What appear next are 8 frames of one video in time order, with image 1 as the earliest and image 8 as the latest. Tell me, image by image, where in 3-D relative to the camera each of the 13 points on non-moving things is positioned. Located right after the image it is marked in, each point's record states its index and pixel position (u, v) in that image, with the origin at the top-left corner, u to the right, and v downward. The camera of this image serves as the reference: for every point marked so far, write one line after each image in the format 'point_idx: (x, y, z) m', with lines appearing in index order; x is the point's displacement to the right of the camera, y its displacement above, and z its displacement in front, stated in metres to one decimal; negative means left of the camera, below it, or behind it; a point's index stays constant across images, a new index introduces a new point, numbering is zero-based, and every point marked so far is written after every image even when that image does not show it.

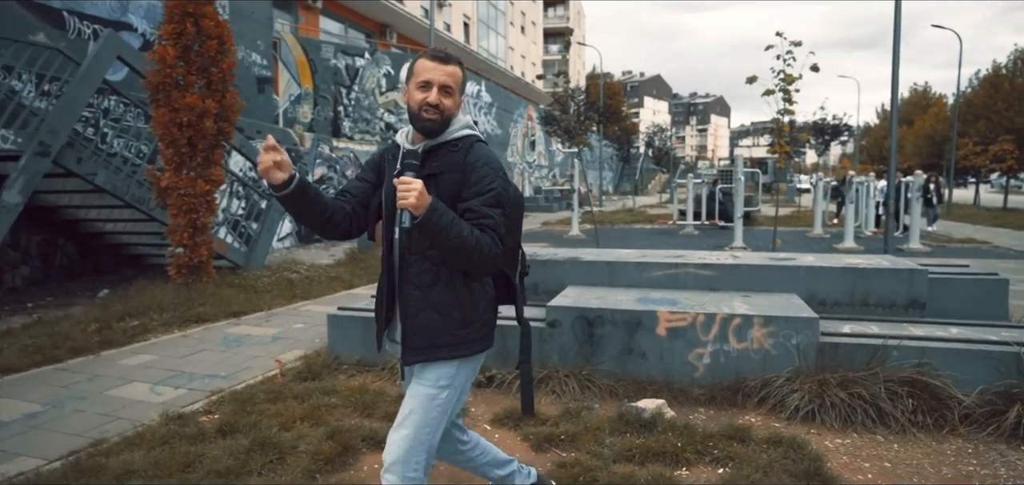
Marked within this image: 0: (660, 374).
0: (+1.1, -1.0, +4.7) m
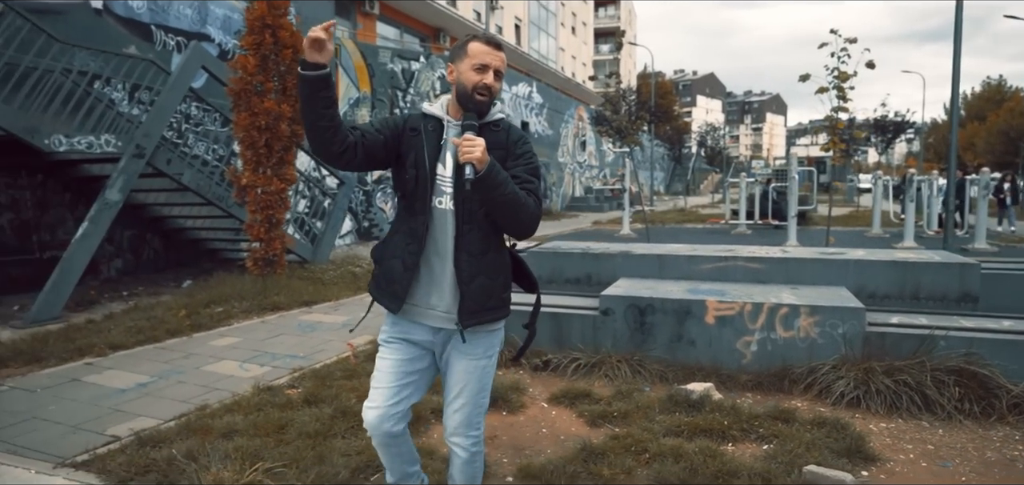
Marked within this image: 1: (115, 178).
0: (+1.5, -0.9, +4.9) m
1: (-4.9, +0.8, +8.0) m
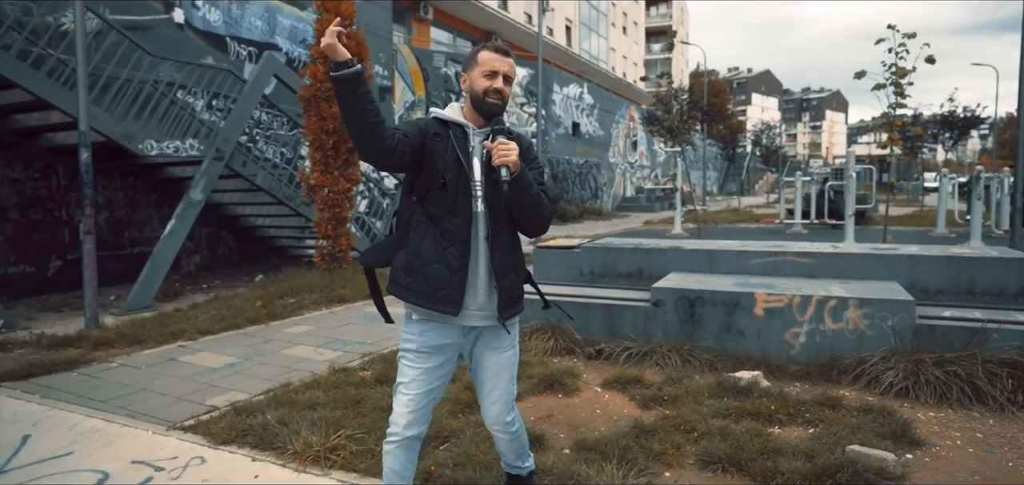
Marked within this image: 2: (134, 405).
0: (+1.9, -0.9, +5.1) m
1: (-4.2, +0.9, +8.7) m
2: (-2.7, -1.2, +4.5) m
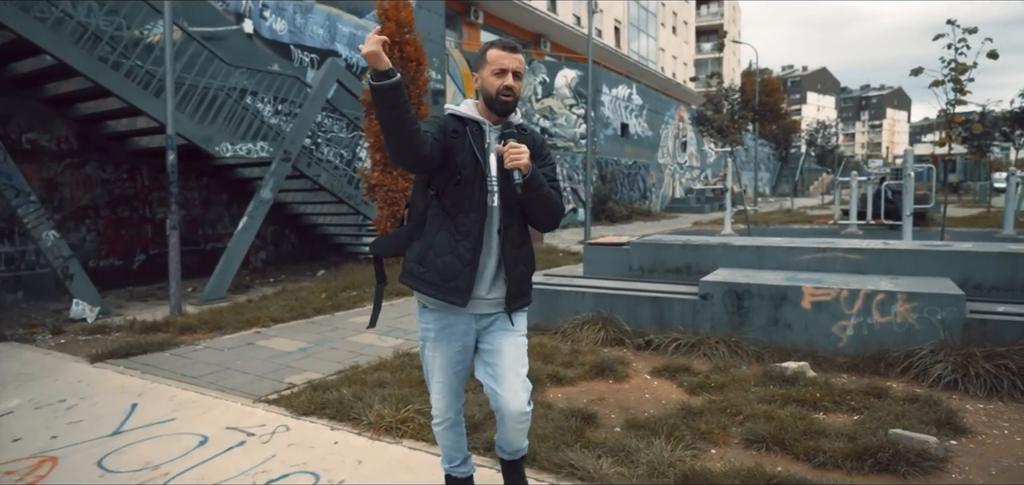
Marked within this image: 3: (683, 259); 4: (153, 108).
0: (+2.4, -0.8, +5.2) m
1: (-3.5, +0.9, +9.3) m
2: (-2.3, -1.1, +5.0) m
3: (+1.8, -0.2, +6.8) m
4: (-4.6, +1.7, +8.3) m
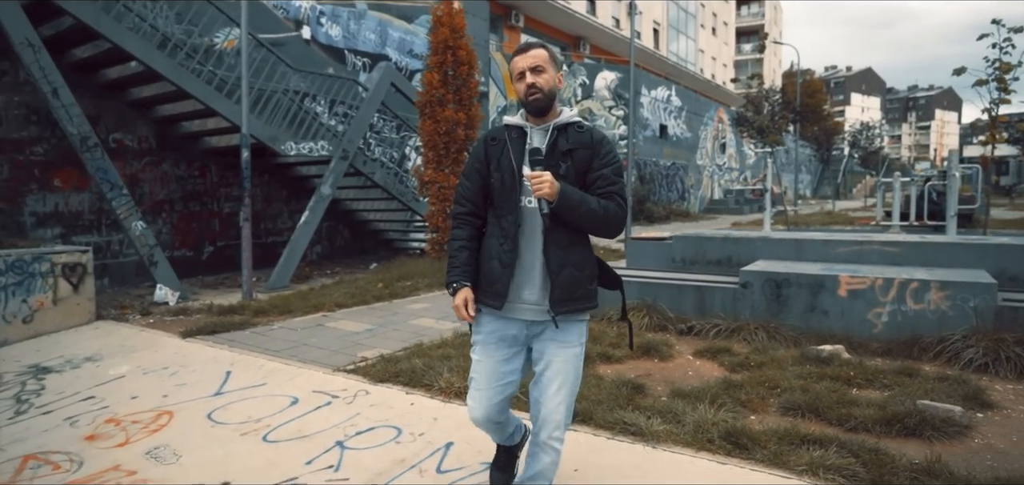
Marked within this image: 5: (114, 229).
0: (+2.8, -0.7, +5.5) m
1: (-2.8, +1.0, +9.9) m
2: (-1.8, -1.0, +5.5) m
3: (+2.3, -0.1, +7.2) m
4: (-4.0, +1.9, +9.0) m
5: (-5.9, +0.2, +9.5) m
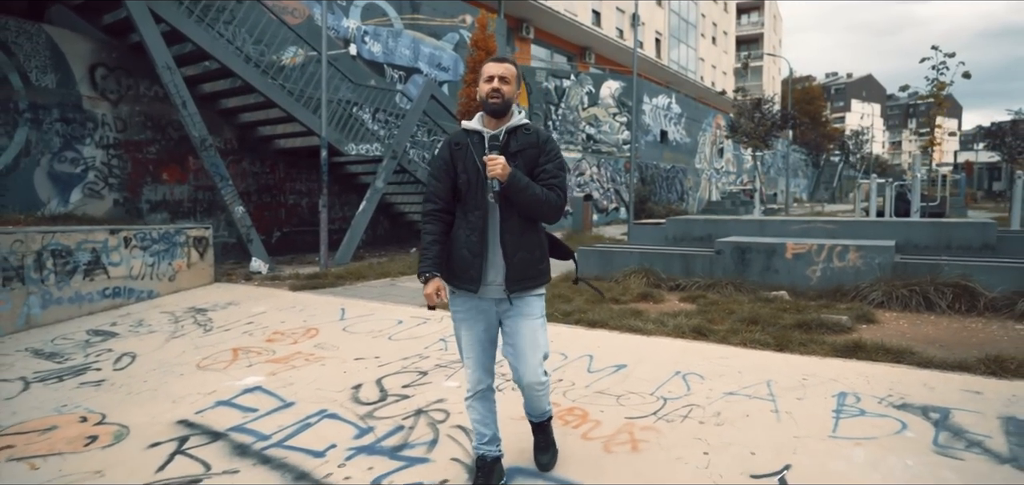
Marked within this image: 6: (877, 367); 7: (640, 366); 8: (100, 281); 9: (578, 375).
0: (+3.2, -0.5, +7.5) m
1: (-2.4, +1.3, +11.9) m
2: (-1.4, -0.7, +7.6) m
3: (+2.7, +0.2, +9.2) m
4: (-3.6, +2.1, +11.0) m
5: (-5.5, +0.5, +11.6) m
6: (+2.5, -0.8, +4.4) m
7: (+0.9, -0.9, +4.7) m
8: (-4.9, -0.5, +7.6) m
9: (+0.5, -1.0, +4.7) m
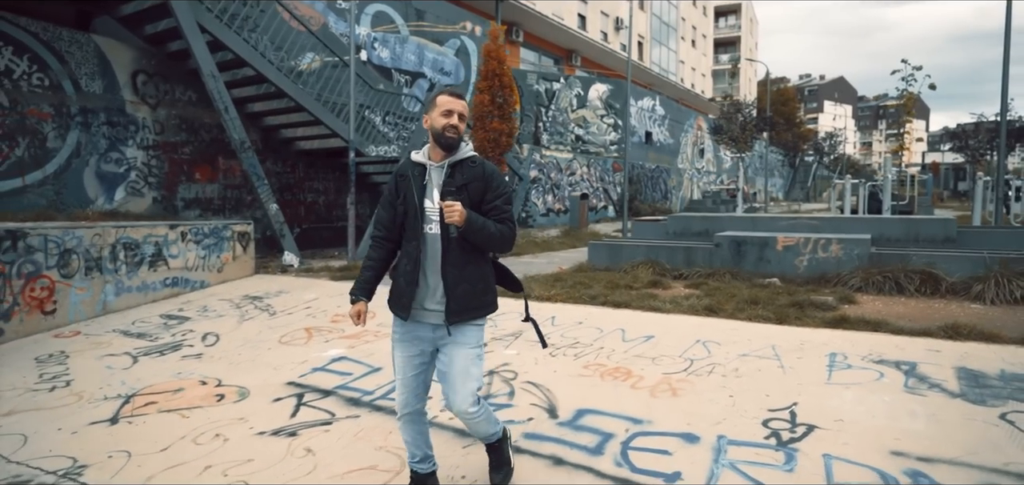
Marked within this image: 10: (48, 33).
0: (+3.5, -0.4, +8.6) m
1: (-2.3, +1.4, +12.8) m
2: (-1.1, -0.6, +8.4) m
3: (+3.0, +0.3, +10.2) m
4: (-3.3, +2.2, +11.8) m
5: (-5.3, +0.6, +12.3) m
6: (+2.9, -0.8, +5.4) m
7: (+1.4, -0.8, +5.7) m
8: (-4.6, -0.4, +8.4) m
9: (+0.9, -0.9, +5.6) m
10: (-6.9, +3.1, +9.6) m
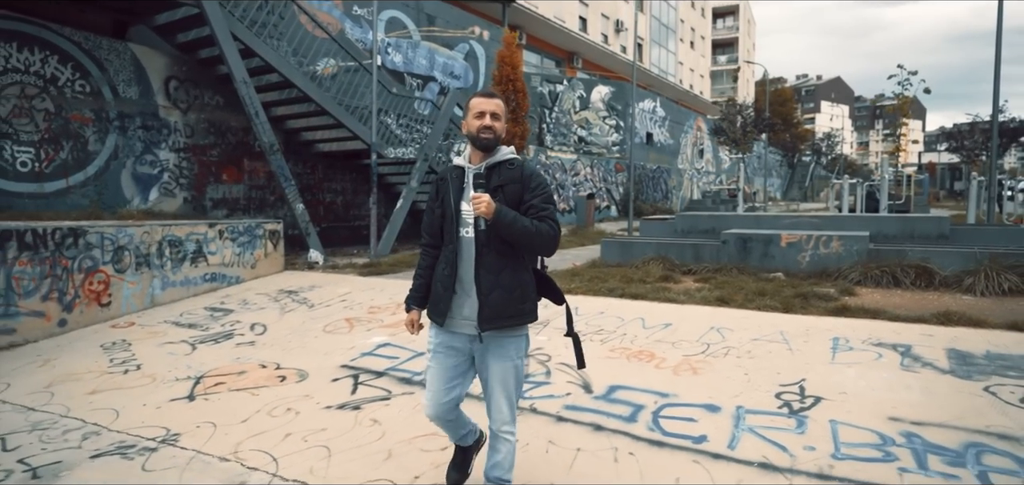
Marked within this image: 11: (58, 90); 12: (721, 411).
0: (+3.8, -0.3, +9.1) m
1: (-2.0, +1.4, +13.3) m
2: (-0.8, -0.6, +9.0) m
3: (+3.3, +0.3, +10.7) m
4: (-3.1, +2.3, +12.3) m
5: (-5.0, +0.6, +12.8) m
6: (+3.2, -0.7, +6.0) m
7: (+1.7, -0.8, +6.2) m
8: (-4.3, -0.3, +8.9) m
9: (+1.2, -0.8, +6.2) m
10: (-6.6, +3.2, +10.1) m
11: (-6.8, +2.3, +9.7) m
12: (+1.4, -1.1, +4.3) m
